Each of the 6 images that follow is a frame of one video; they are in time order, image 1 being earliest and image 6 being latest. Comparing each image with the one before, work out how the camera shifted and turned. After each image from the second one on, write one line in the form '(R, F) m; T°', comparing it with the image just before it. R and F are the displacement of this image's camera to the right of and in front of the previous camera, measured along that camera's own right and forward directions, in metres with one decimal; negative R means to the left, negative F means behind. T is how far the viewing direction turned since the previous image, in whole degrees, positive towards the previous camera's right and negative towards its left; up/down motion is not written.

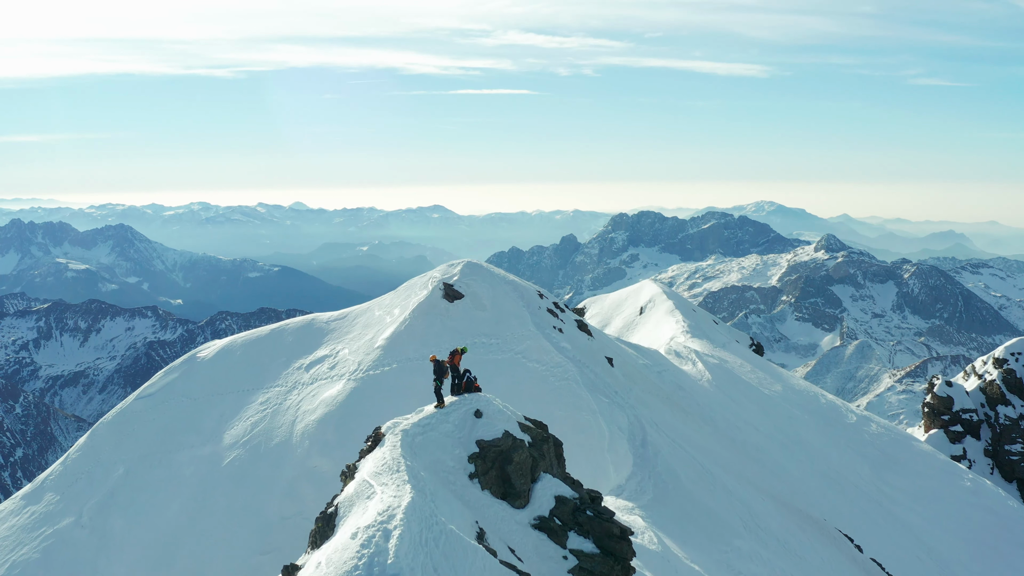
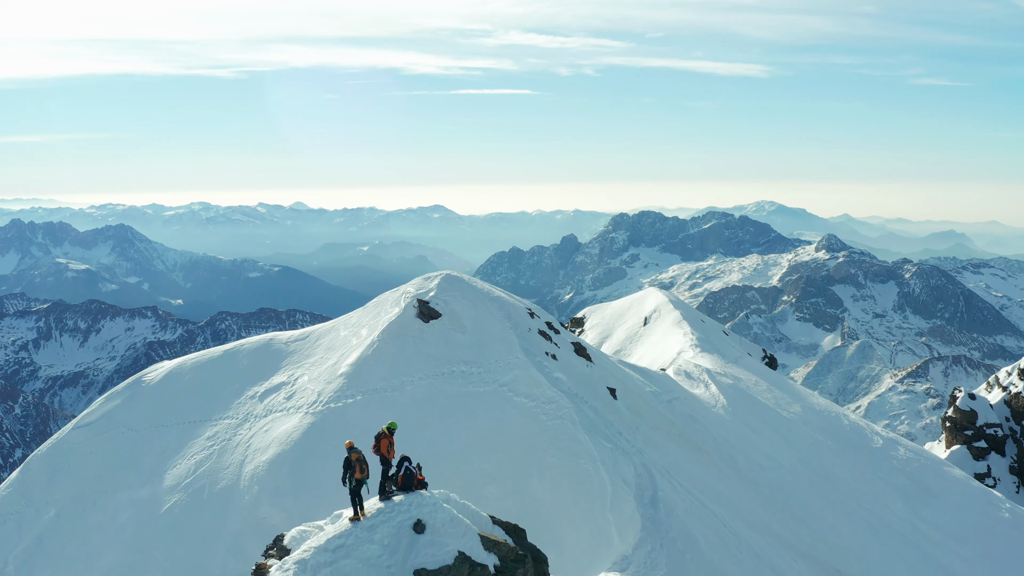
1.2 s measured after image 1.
(+1.3, +8.6) m; 0°
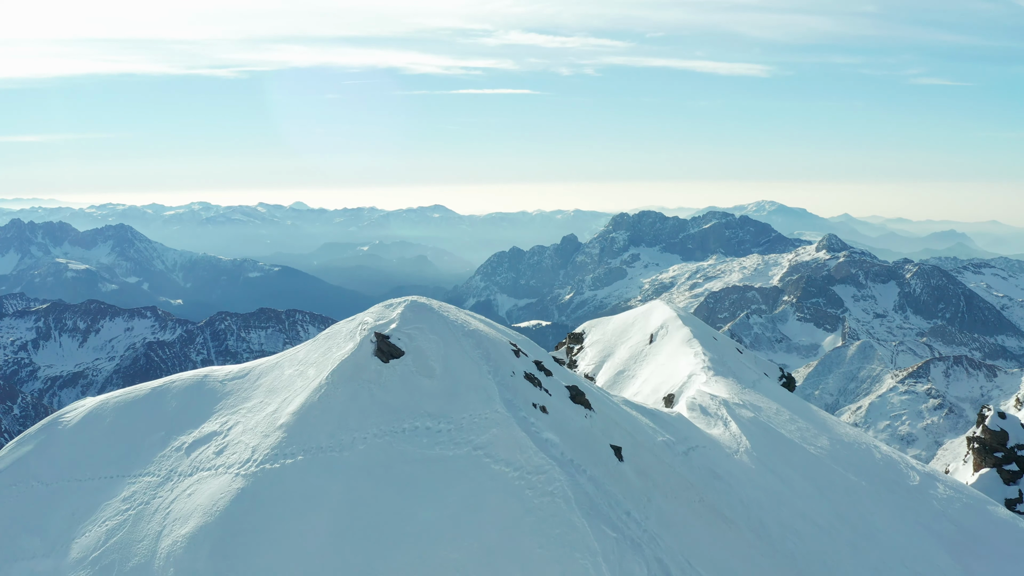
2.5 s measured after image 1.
(+1.4, +9.8) m; 0°
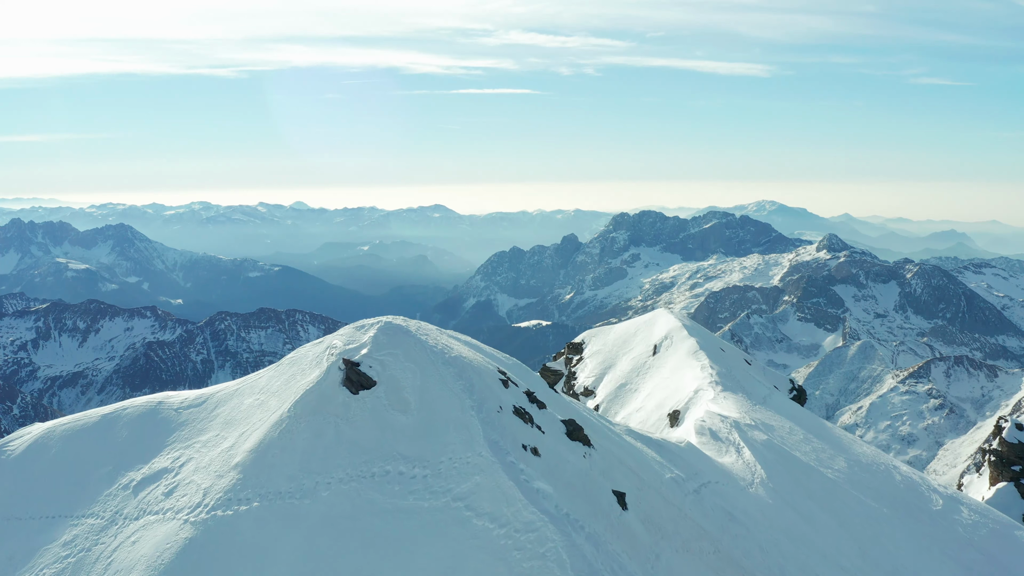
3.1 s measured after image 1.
(+0.7, +5.1) m; 0°
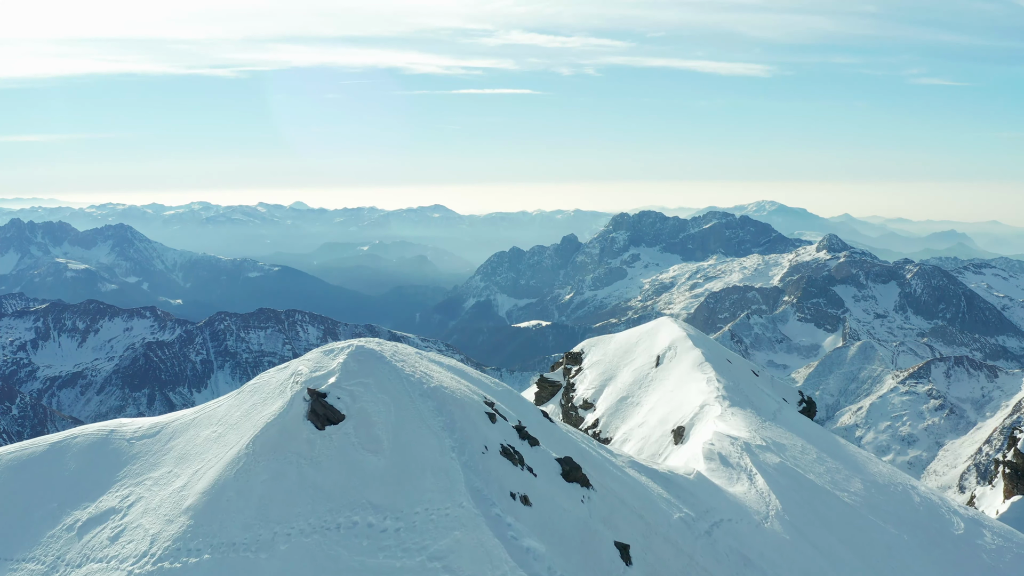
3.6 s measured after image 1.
(+0.6, +4.3) m; 0°
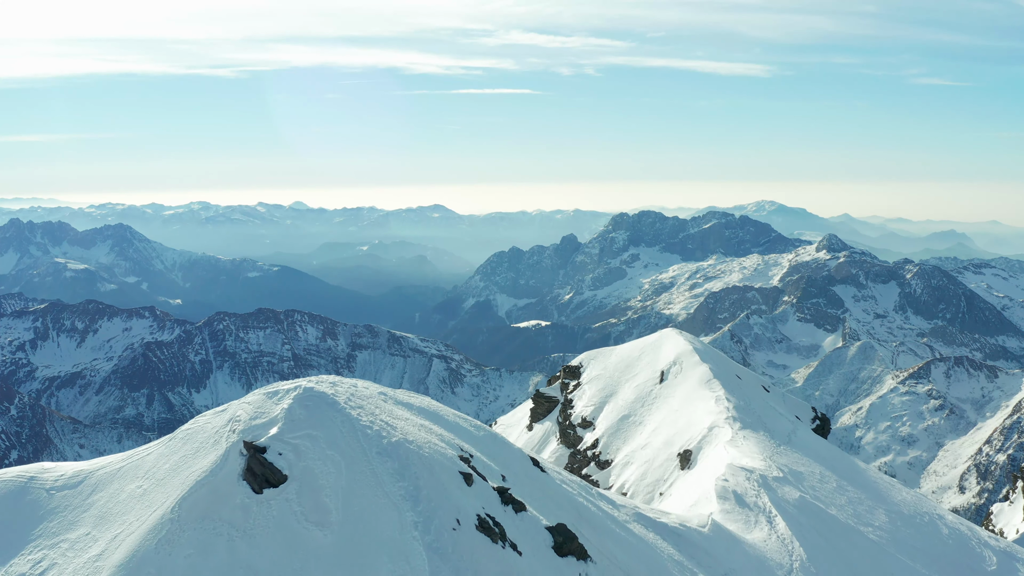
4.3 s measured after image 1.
(+0.8, +5.6) m; 0°
